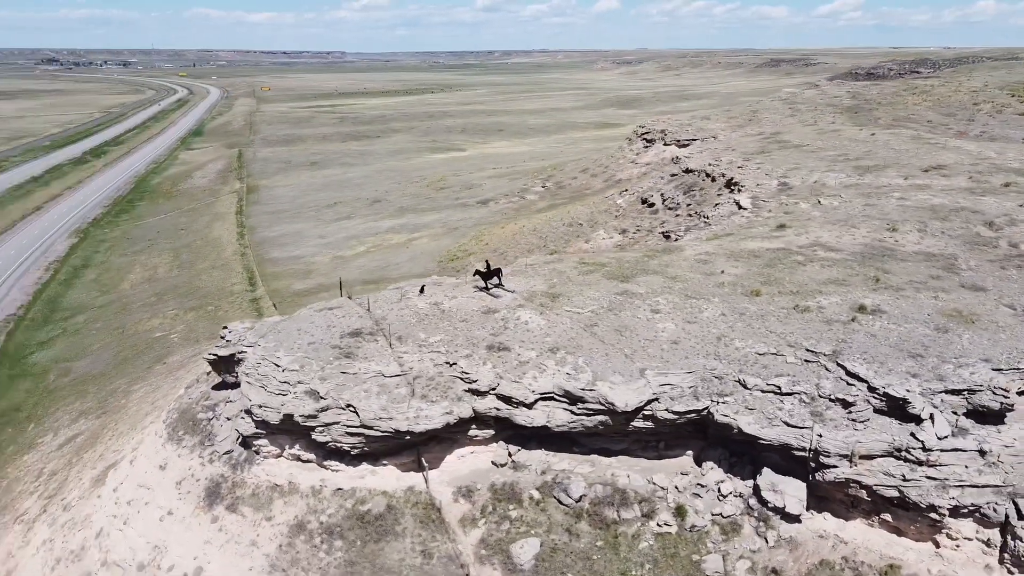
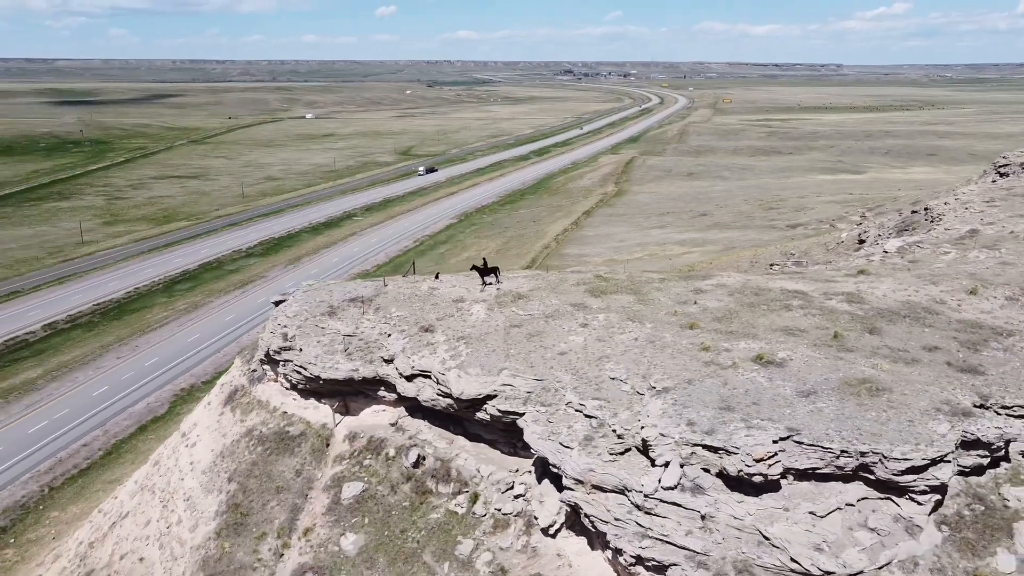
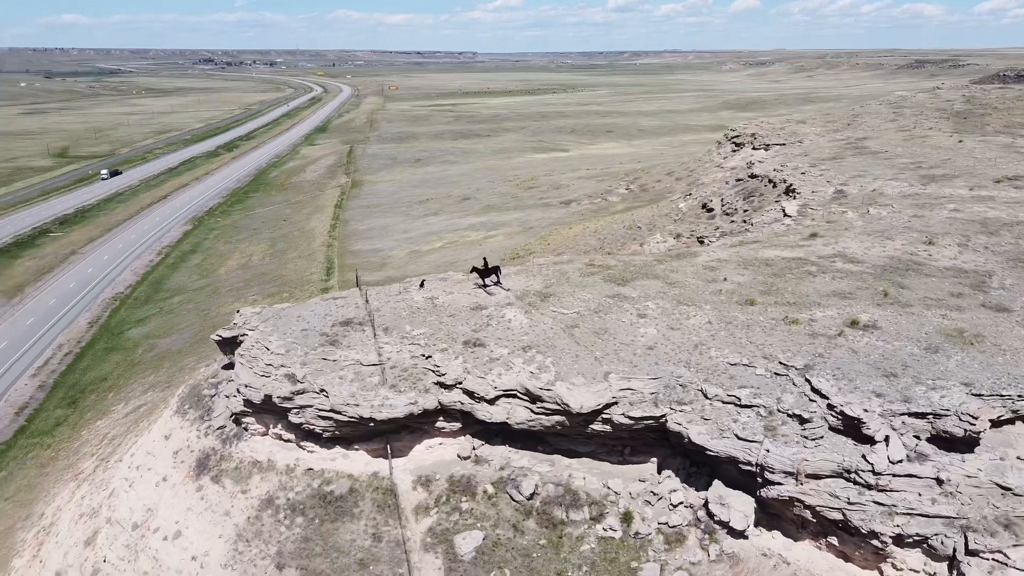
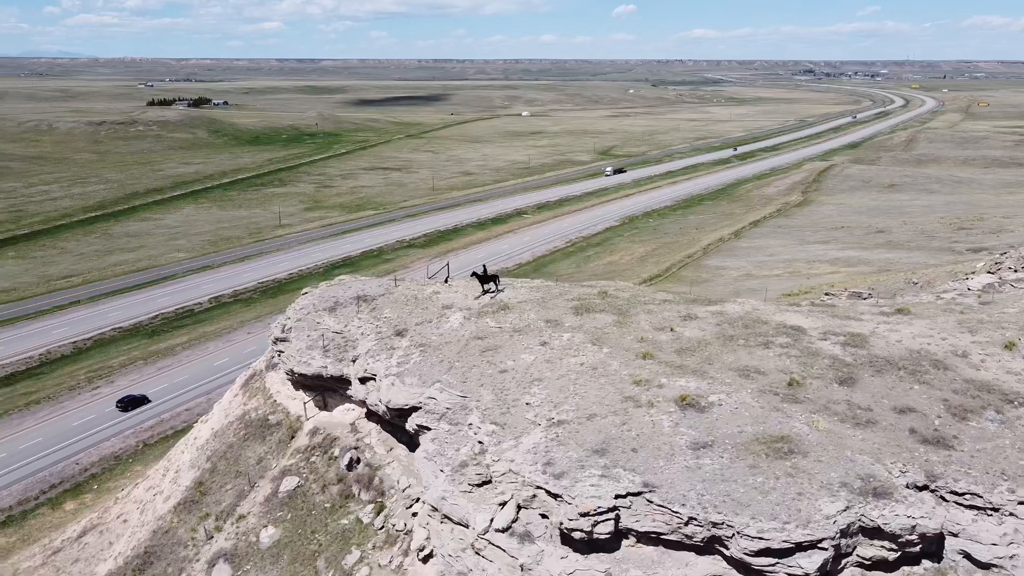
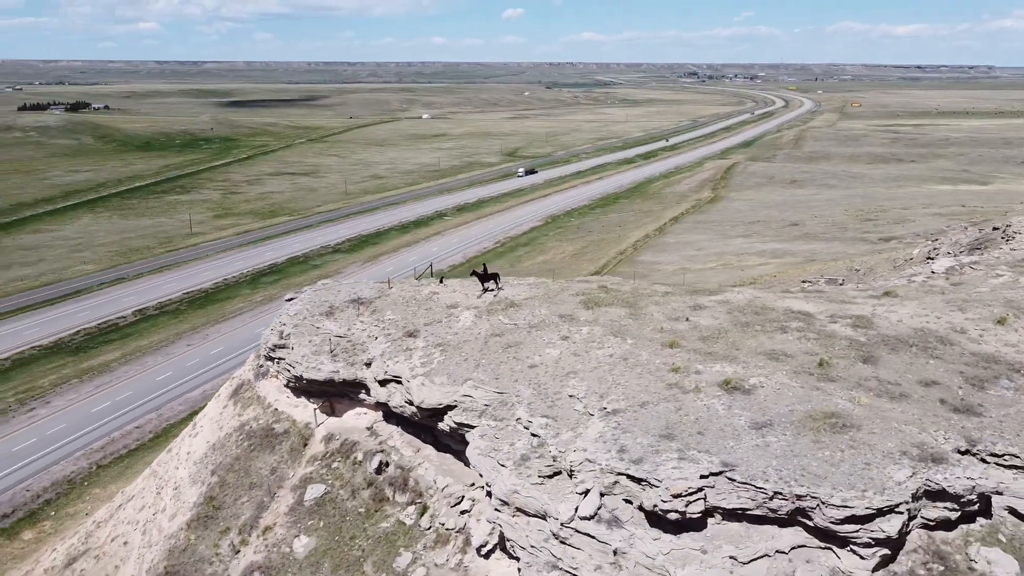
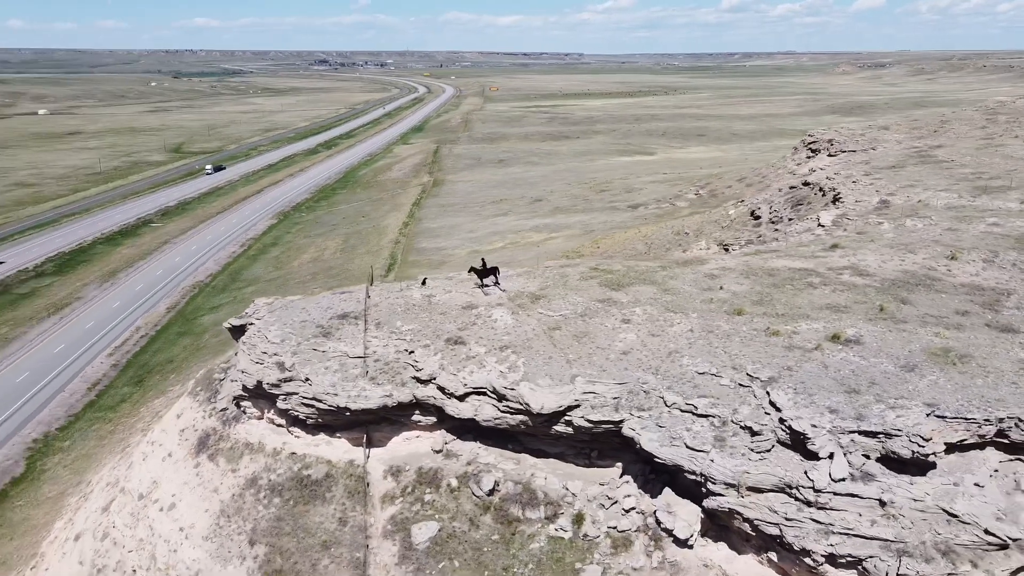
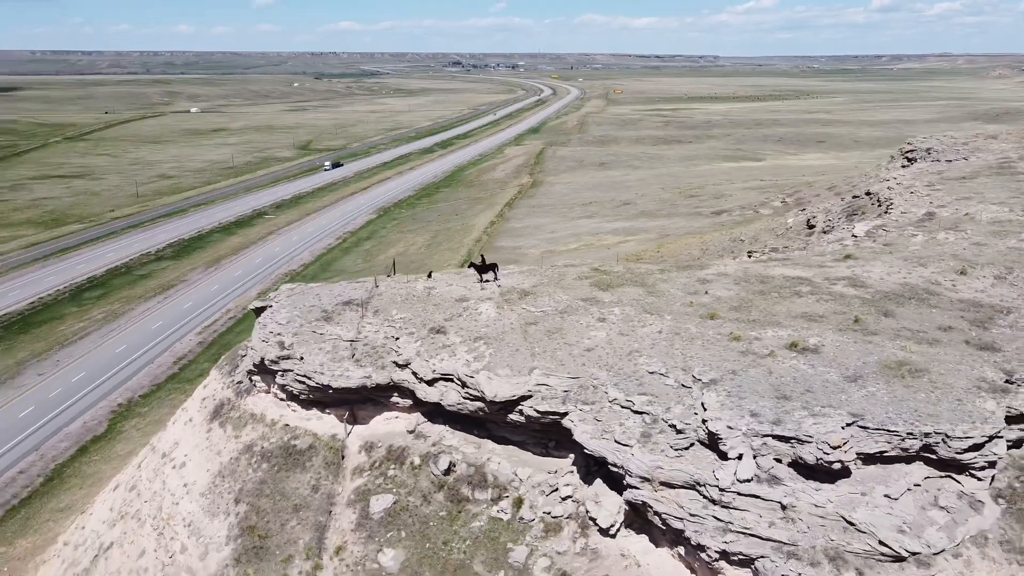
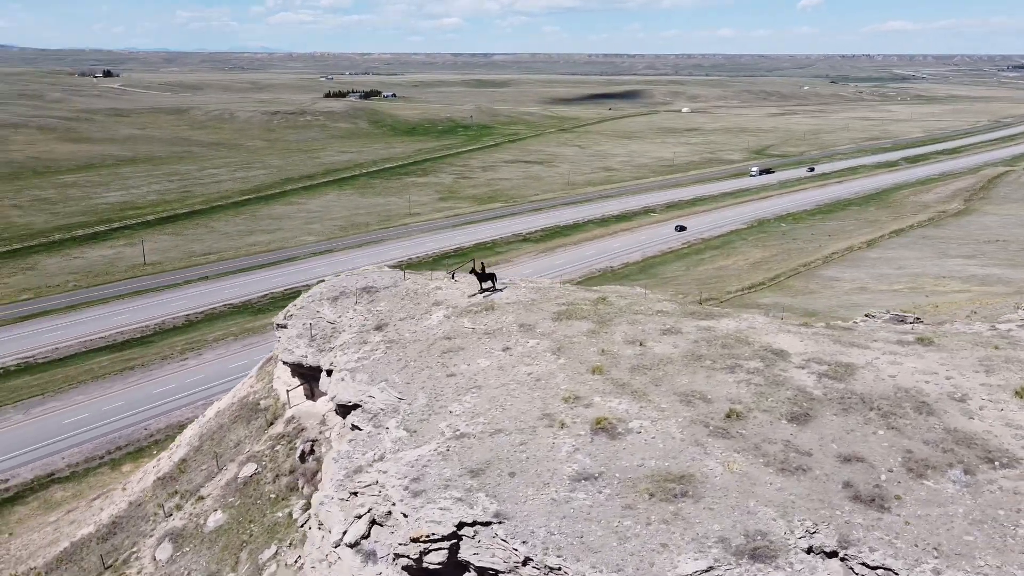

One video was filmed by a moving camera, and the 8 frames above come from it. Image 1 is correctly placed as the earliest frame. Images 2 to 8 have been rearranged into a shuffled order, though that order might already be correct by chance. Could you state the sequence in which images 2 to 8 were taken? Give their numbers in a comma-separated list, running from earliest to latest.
3, 6, 7, 2, 5, 4, 8
